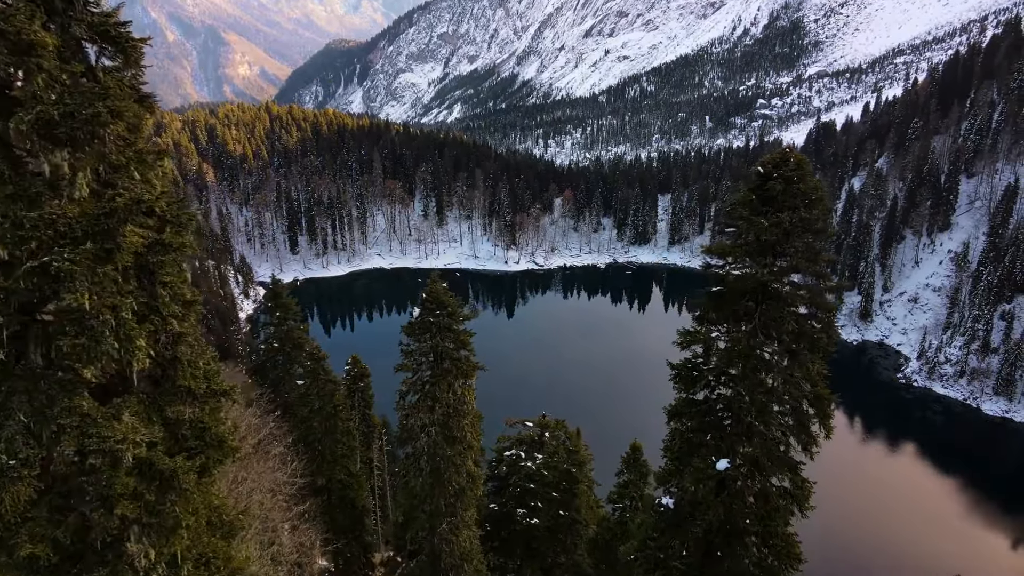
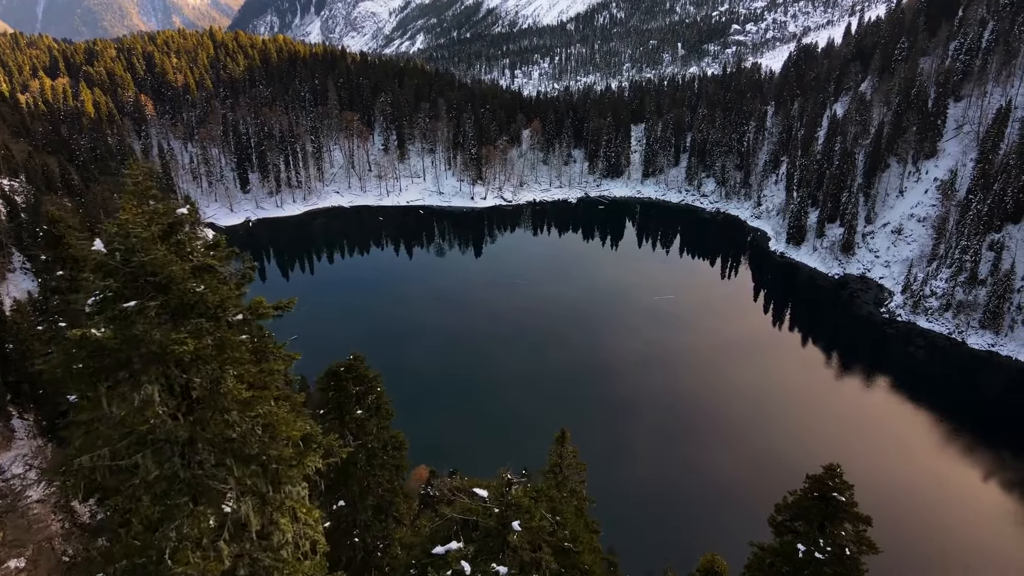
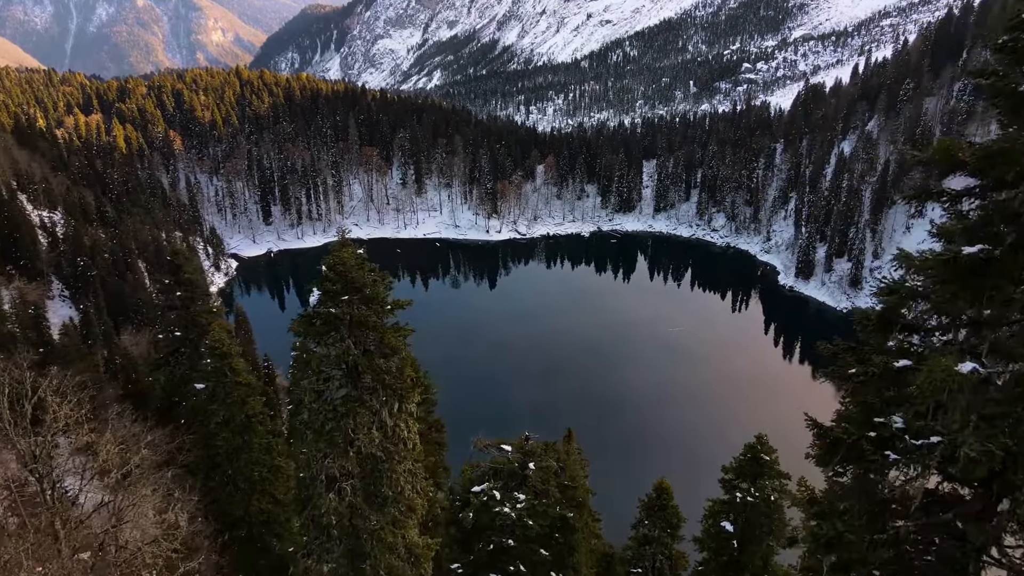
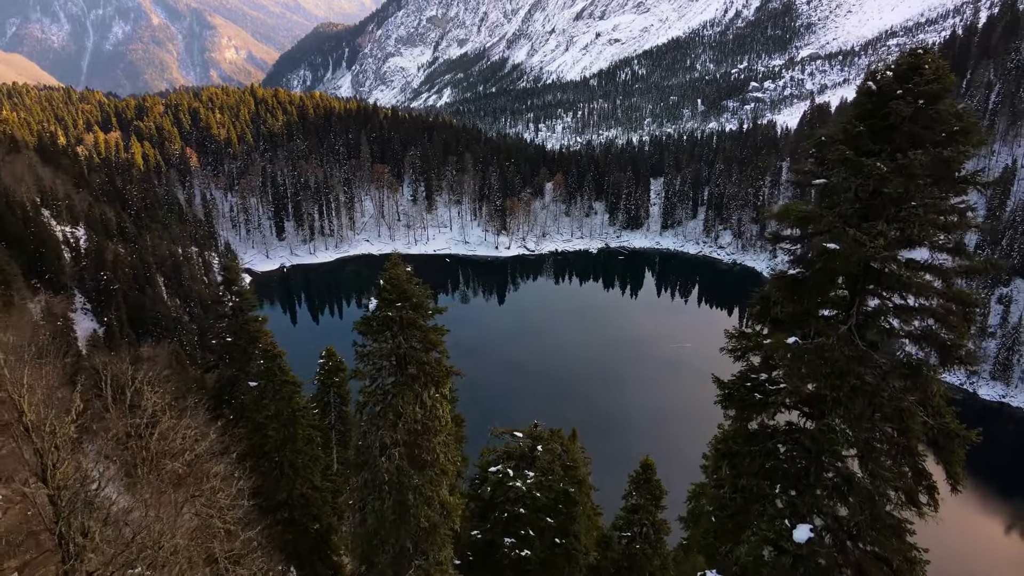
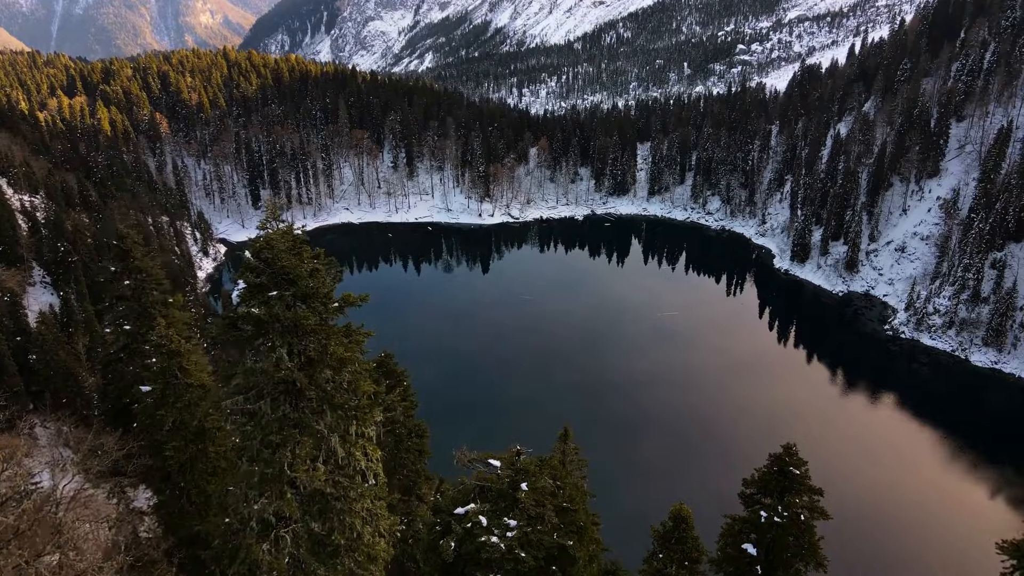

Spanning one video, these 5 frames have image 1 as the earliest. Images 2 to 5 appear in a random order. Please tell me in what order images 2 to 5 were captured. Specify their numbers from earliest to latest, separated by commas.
4, 3, 5, 2
